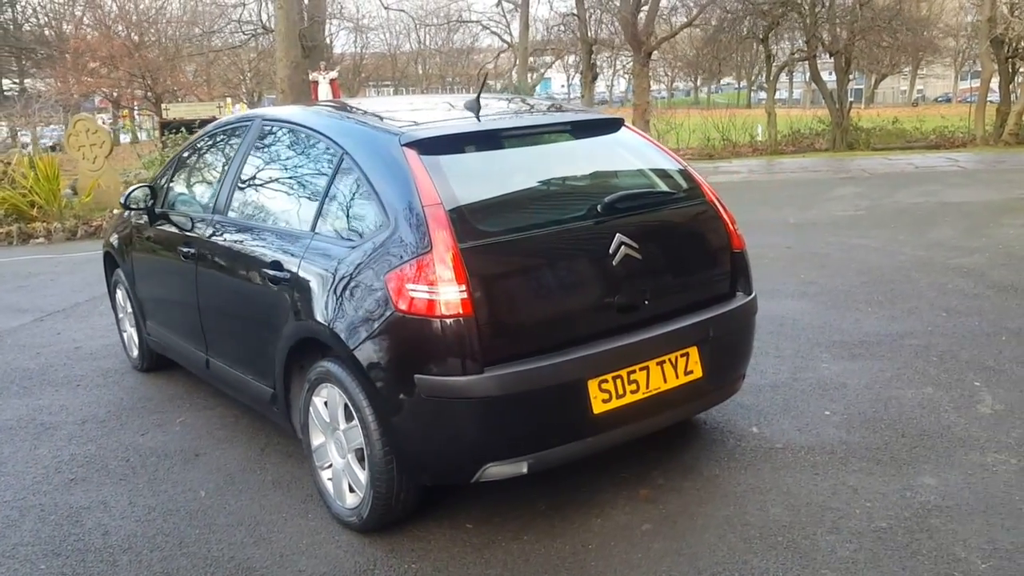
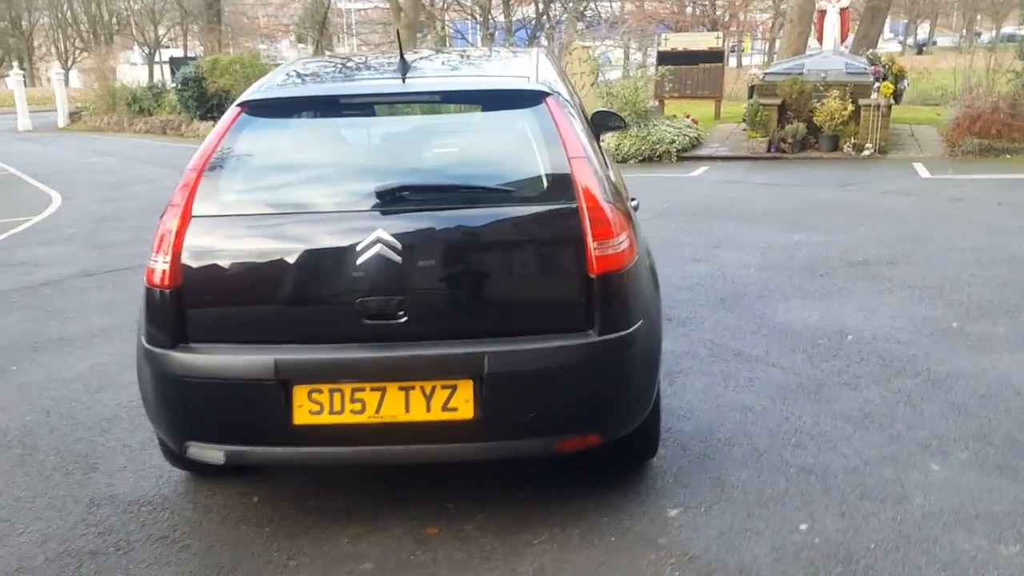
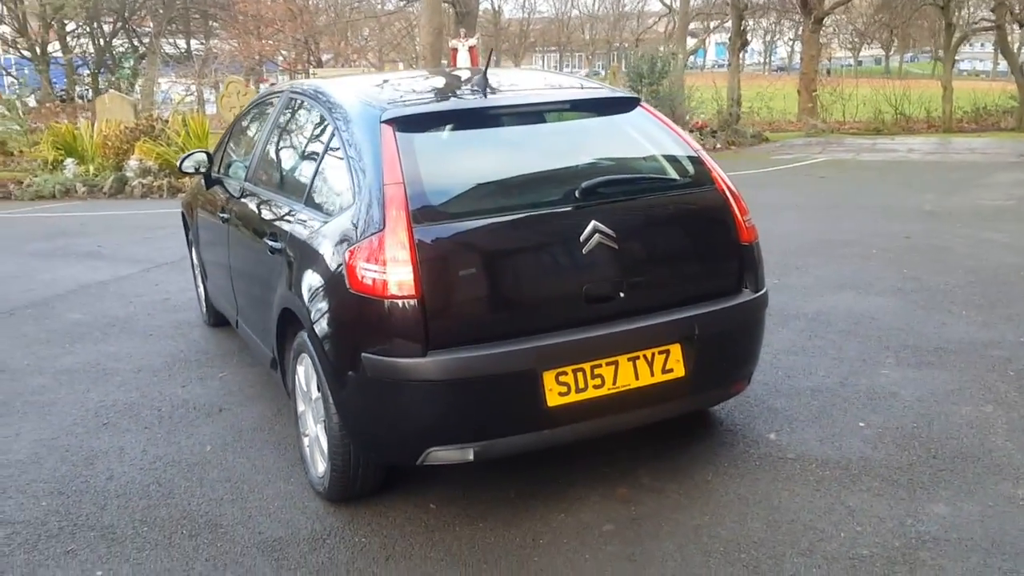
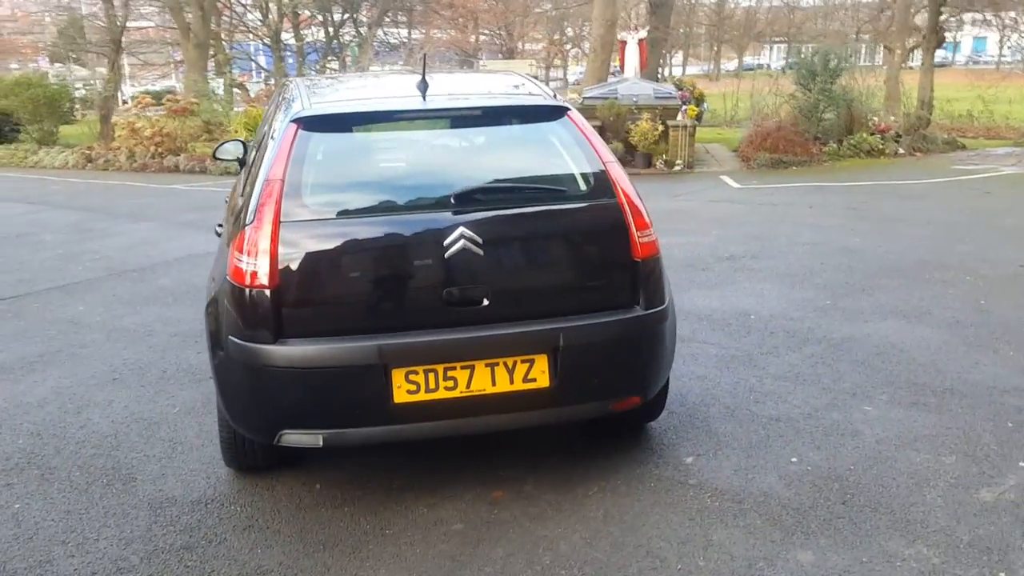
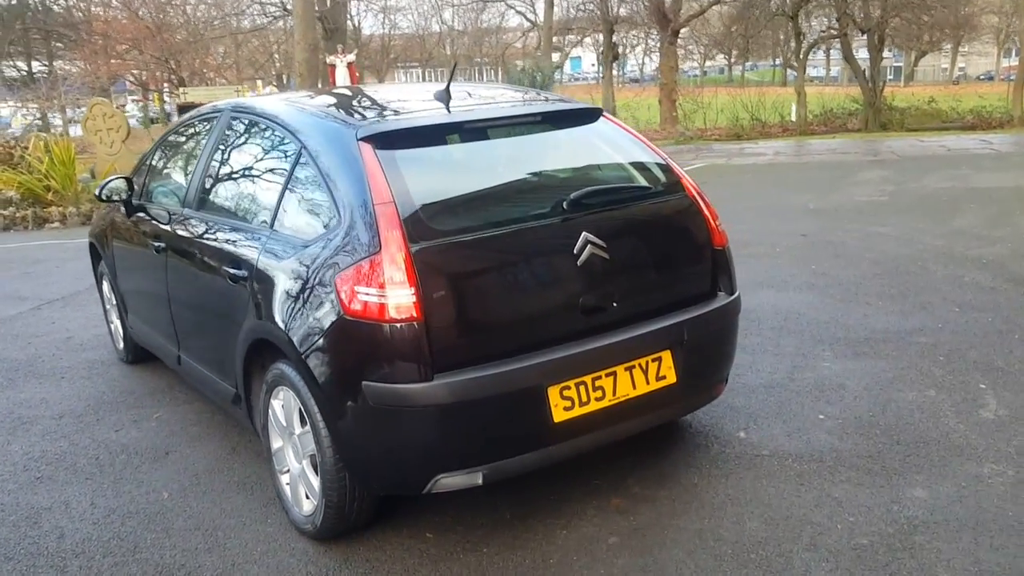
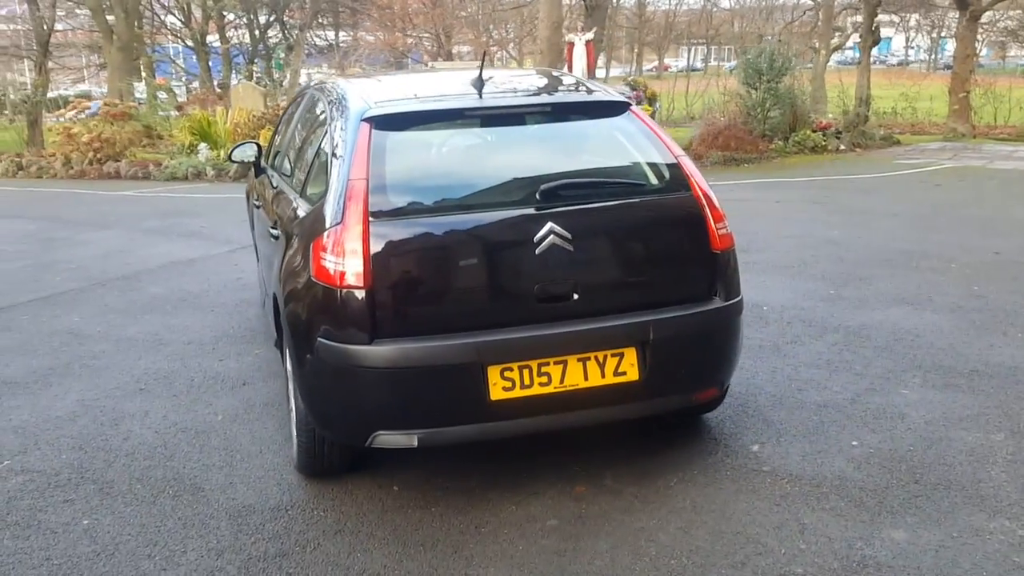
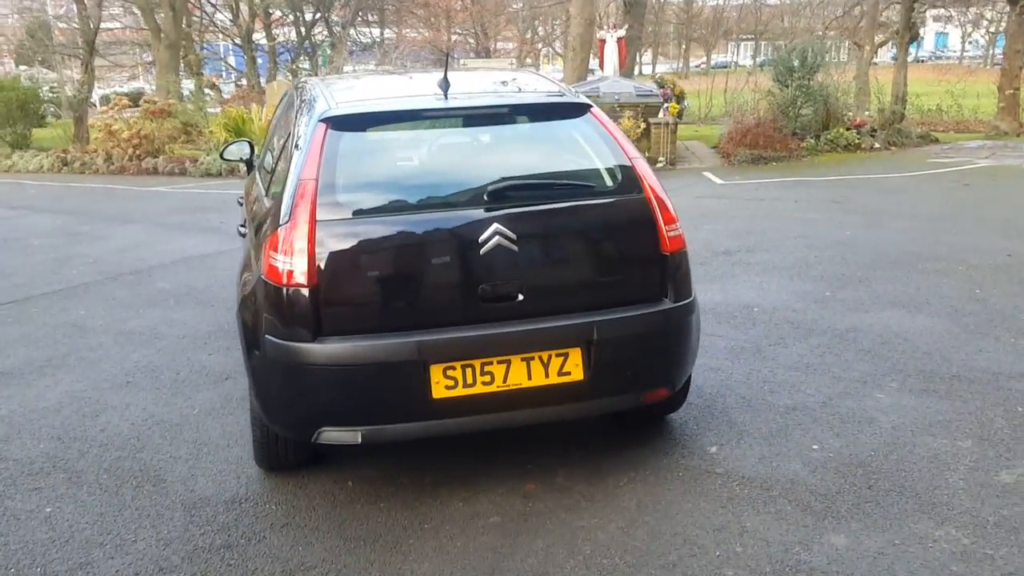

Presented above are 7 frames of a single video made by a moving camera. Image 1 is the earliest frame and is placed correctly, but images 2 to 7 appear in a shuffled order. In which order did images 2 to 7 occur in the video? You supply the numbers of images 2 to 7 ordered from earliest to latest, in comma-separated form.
5, 3, 6, 7, 4, 2
